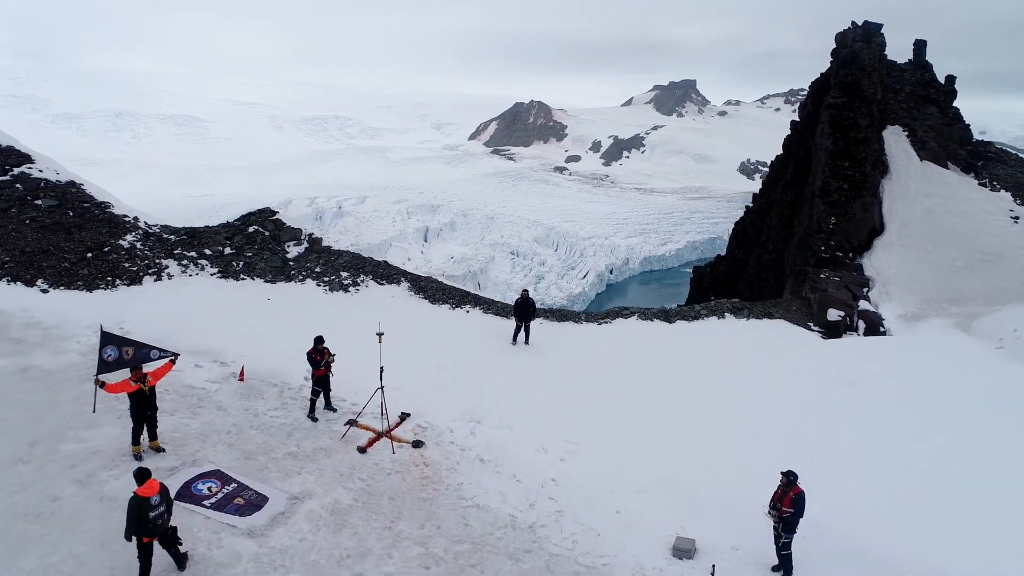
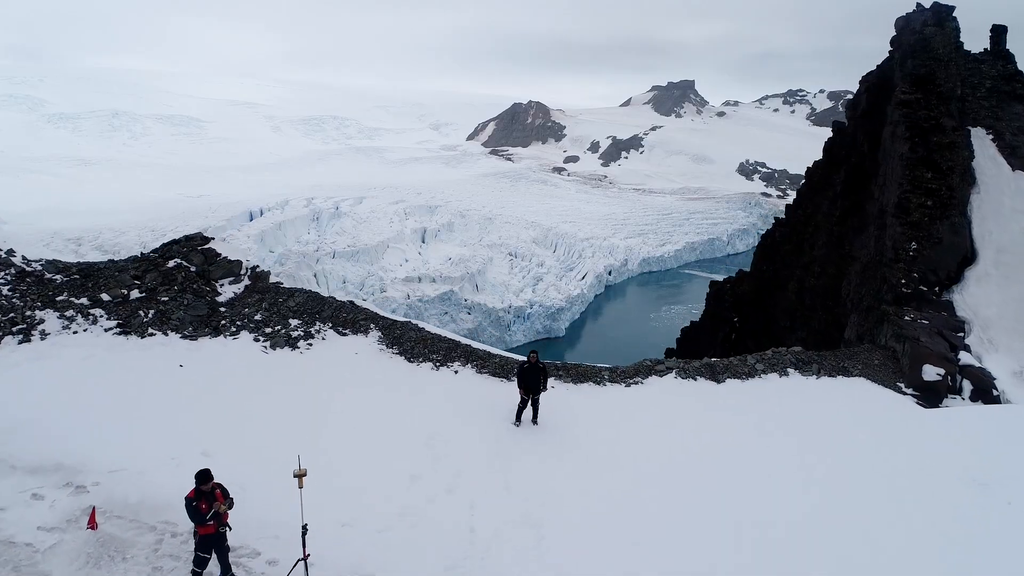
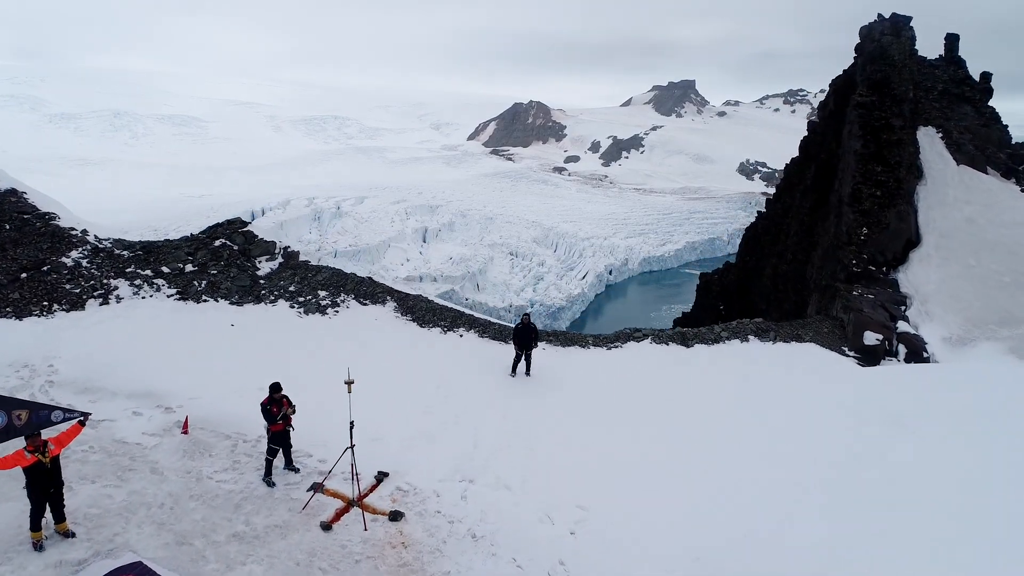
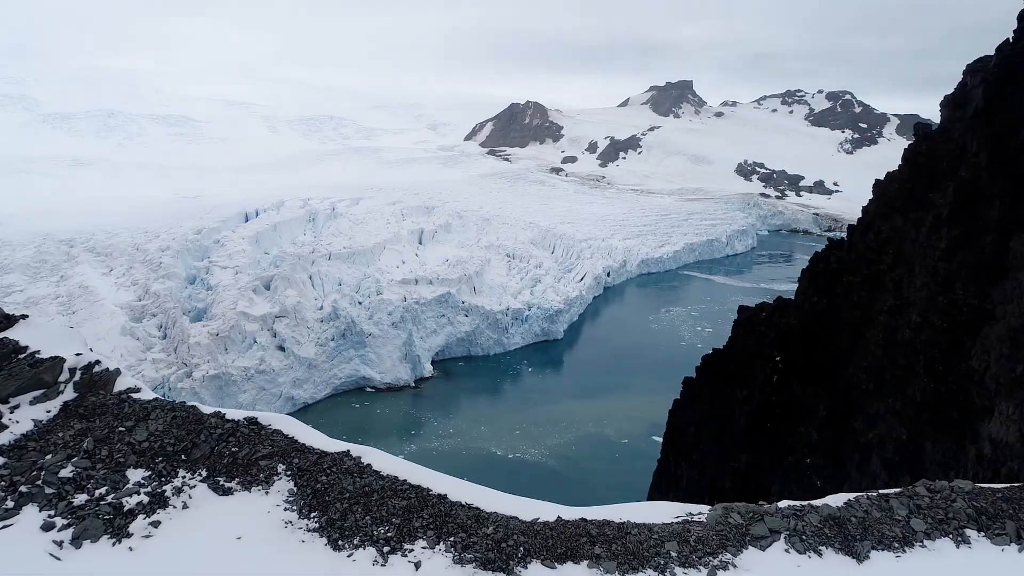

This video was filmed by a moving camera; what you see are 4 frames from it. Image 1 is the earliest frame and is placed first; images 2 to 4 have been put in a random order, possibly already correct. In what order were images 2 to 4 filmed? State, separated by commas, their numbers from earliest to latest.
3, 2, 4
